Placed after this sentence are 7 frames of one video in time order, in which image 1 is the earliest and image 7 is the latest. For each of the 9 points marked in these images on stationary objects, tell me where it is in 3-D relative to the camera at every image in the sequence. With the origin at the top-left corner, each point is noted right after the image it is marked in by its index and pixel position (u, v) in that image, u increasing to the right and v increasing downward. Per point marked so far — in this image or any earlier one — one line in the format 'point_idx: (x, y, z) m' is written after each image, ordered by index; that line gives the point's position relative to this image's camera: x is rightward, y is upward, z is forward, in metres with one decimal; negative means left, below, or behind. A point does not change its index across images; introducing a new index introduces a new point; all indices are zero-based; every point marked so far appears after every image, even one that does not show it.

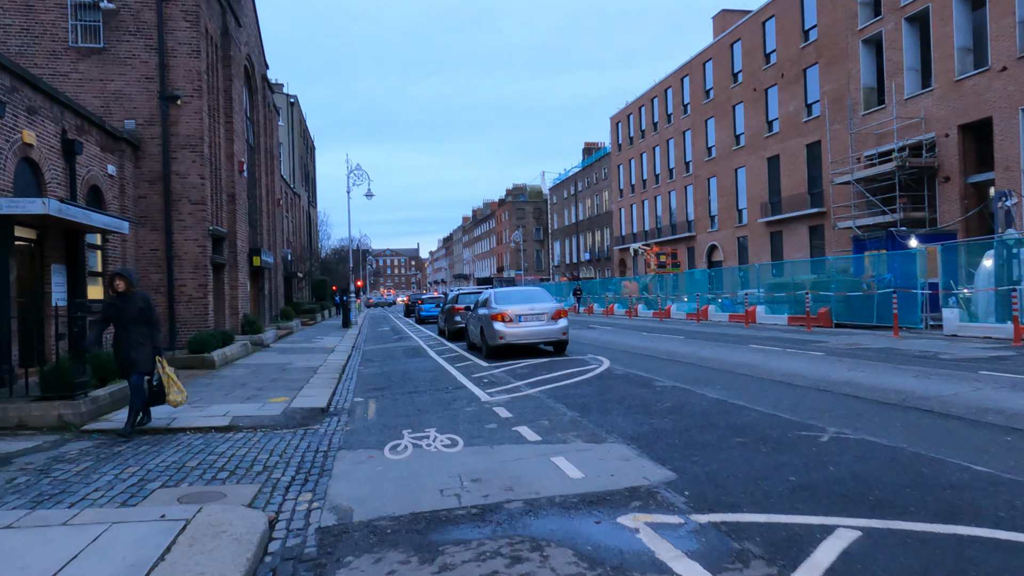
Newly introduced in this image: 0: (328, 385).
0: (-3.1, -1.6, +11.3) m
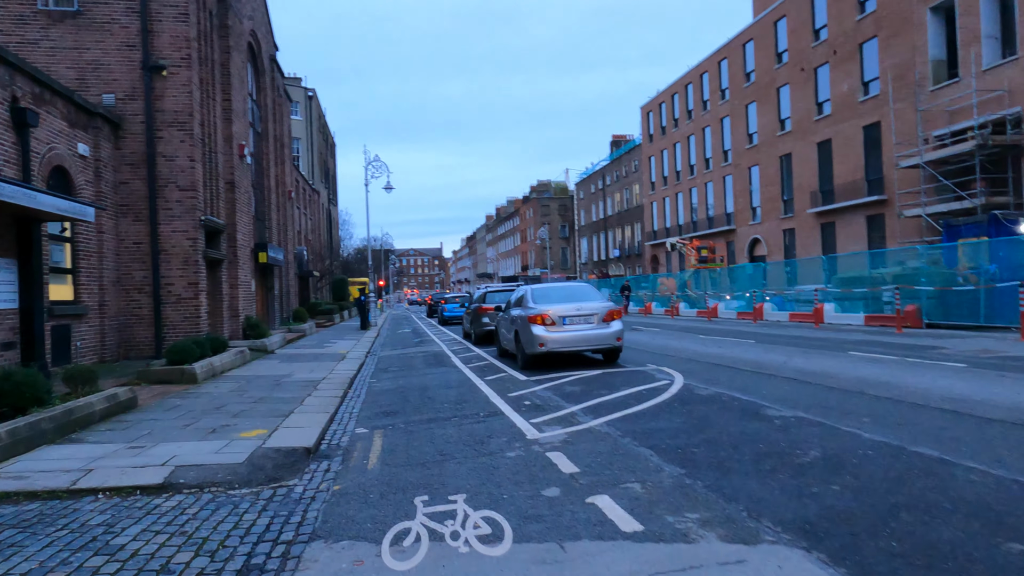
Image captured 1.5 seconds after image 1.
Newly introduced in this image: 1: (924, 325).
0: (-2.5, -1.6, +8.8) m
1: (+10.8, -1.0, +17.6) m
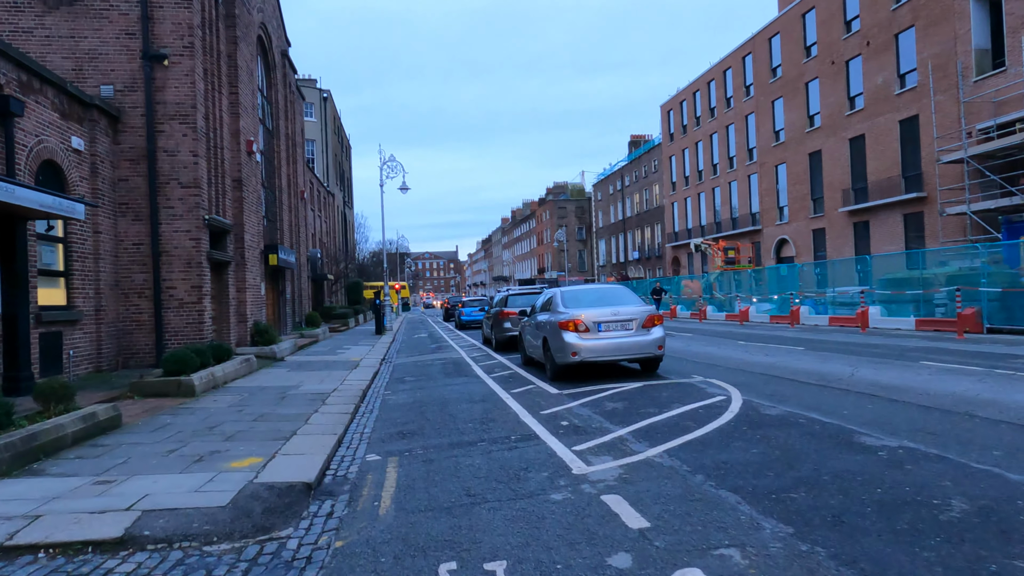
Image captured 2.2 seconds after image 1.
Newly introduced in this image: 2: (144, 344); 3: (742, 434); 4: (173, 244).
0: (-2.1, -1.6, +7.7) m
1: (+11.4, -1.0, +16.2) m
2: (-7.7, -1.2, +14.0) m
3: (+2.1, -1.3, +6.1) m
4: (-7.2, +0.9, +14.2) m
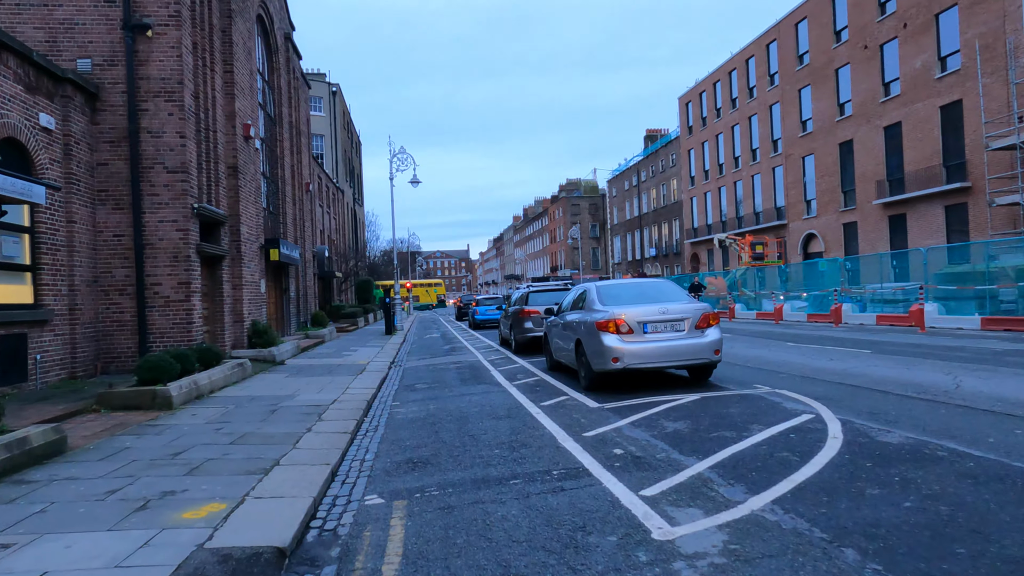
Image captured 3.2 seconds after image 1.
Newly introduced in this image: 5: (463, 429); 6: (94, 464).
0: (-1.7, -1.6, +6.2) m
1: (+11.9, -0.9, +14.5) m
2: (-7.3, -1.1, +12.6) m
3: (+2.4, -1.2, +4.5) m
4: (-6.8, +1.0, +12.8) m
5: (-0.5, -1.6, +7.4) m
6: (-3.7, -1.5, +5.9) m
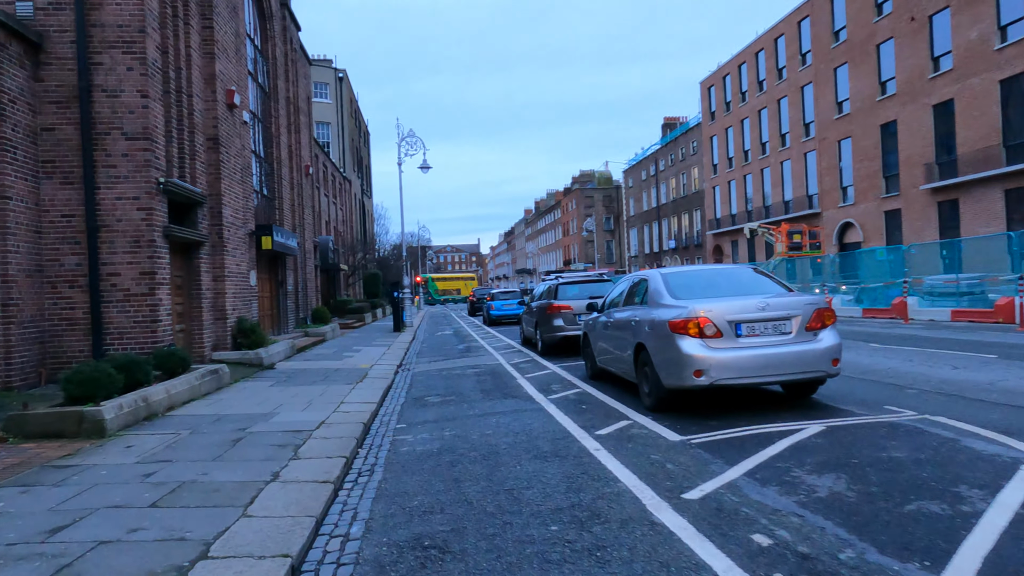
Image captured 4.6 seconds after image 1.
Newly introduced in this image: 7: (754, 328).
0: (-1.3, -1.5, +4.0) m
1: (+12.4, -0.7, +12.0) m
2: (-6.8, -1.0, +10.4) m
3: (+2.8, -1.2, +2.2) m
4: (-6.3, +1.1, +10.6) m
5: (-0.1, -1.4, +5.2) m
6: (-3.3, -1.5, +3.7) m
7: (+2.3, -0.4, +6.4) m
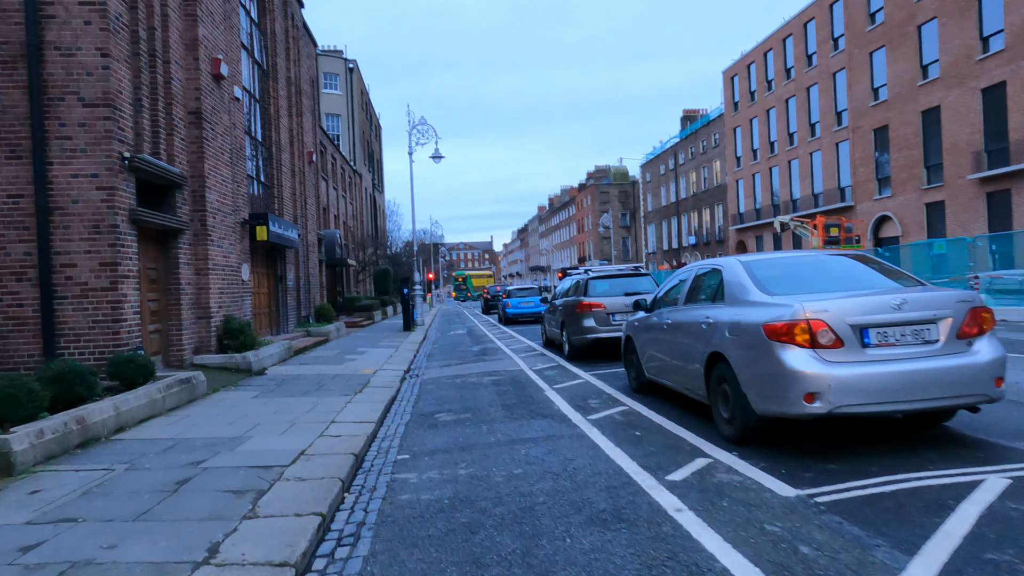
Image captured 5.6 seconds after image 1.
0: (-1.1, -1.4, +2.3) m
1: (+12.8, -0.6, +10.1) m
2: (-6.4, -0.9, +8.8) m
3: (+3.0, -1.1, +0.4) m
4: (-5.9, +1.2, +9.0) m
5: (+0.1, -1.4, +3.4) m
6: (-3.0, -1.4, +2.0) m
7: (+2.6, -0.3, +4.6) m
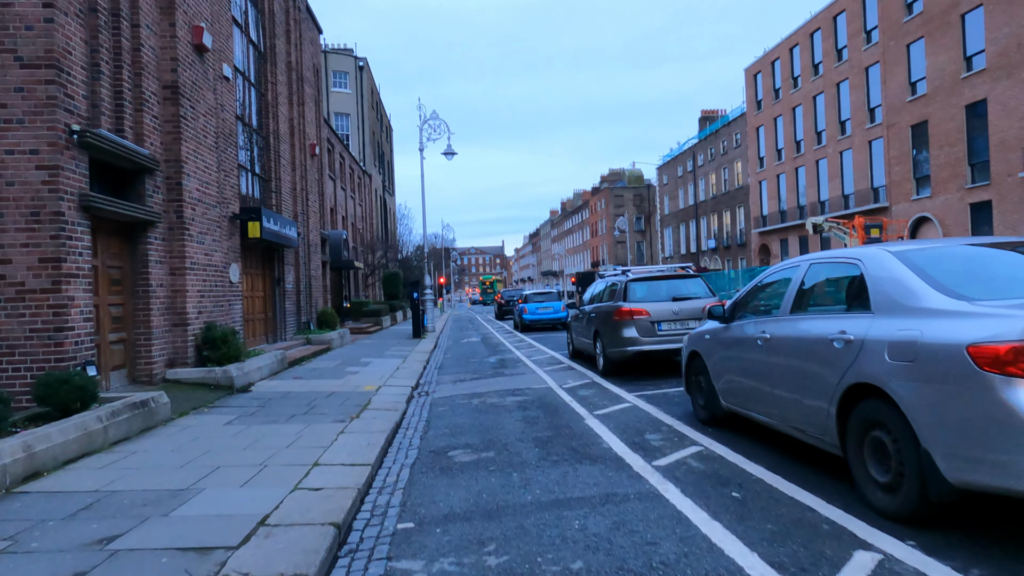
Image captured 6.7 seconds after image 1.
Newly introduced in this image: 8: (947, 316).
0: (-0.9, -1.4, +0.6) m
1: (+13.2, -0.7, +8.1) m
2: (-6.1, -0.9, +7.2) m
3: (+3.2, -1.1, -1.4) m
4: (-5.6, +1.2, +7.3) m
5: (+0.4, -1.4, +1.7) m
6: (-2.8, -1.4, +0.3) m
7: (+2.9, -0.3, +2.9) m
8: (+2.2, -0.1, +3.4) m
